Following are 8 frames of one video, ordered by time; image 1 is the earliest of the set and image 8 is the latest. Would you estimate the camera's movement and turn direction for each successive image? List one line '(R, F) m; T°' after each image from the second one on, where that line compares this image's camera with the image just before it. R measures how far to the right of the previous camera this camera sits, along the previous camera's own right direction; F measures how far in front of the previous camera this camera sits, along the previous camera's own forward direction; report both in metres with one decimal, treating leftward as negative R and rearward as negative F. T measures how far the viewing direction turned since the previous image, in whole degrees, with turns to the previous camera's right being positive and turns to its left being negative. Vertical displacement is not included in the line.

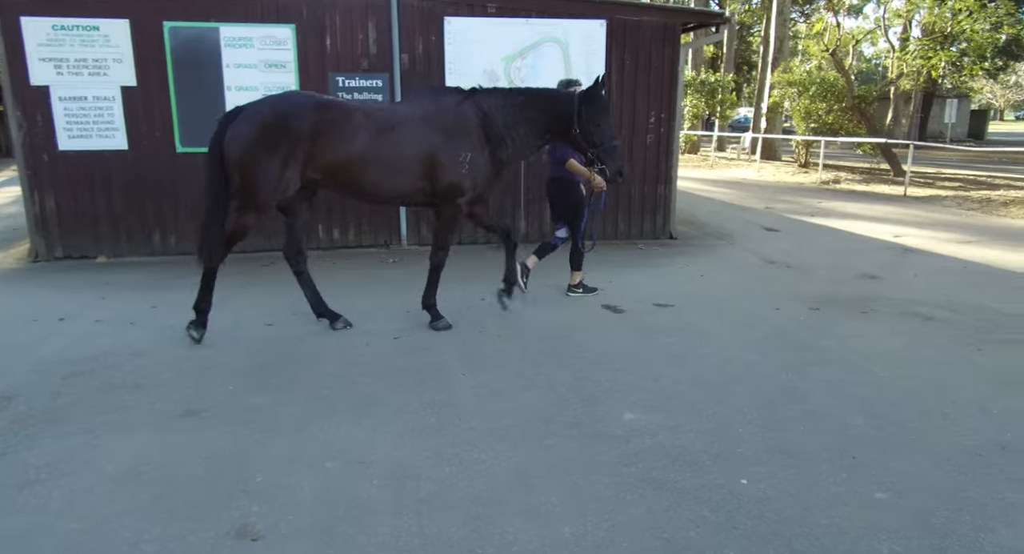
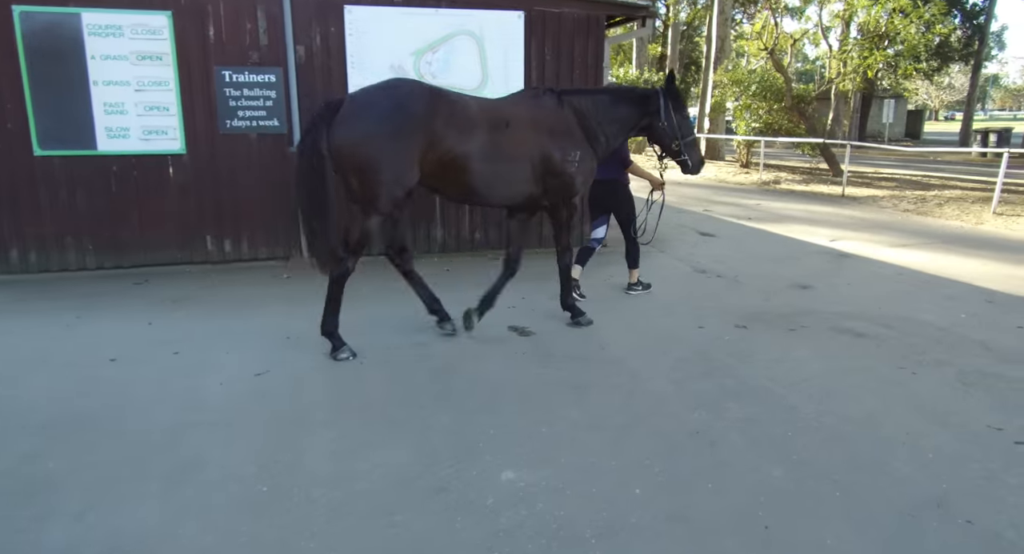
(+0.4, +0.6) m; +4°
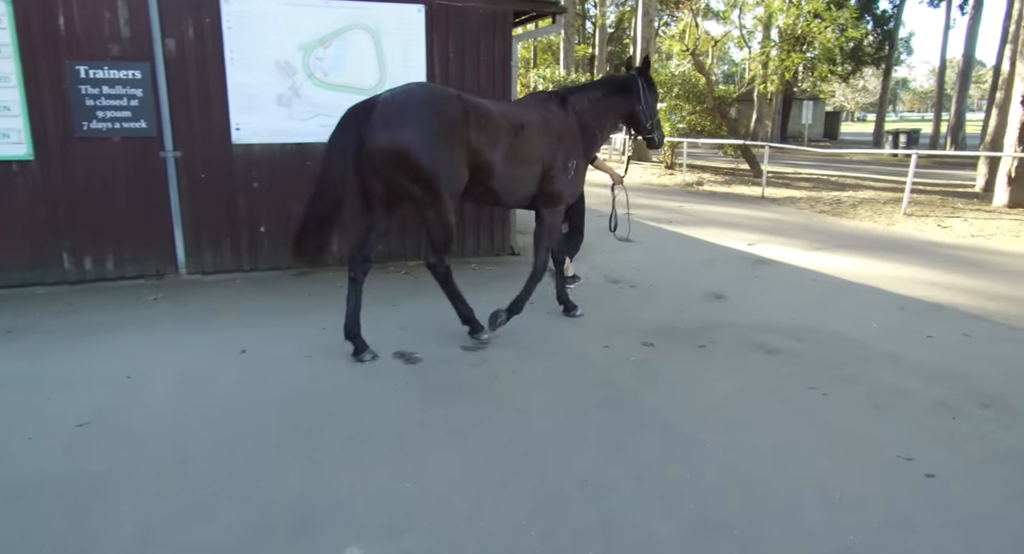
(+0.3, +0.4) m; +5°
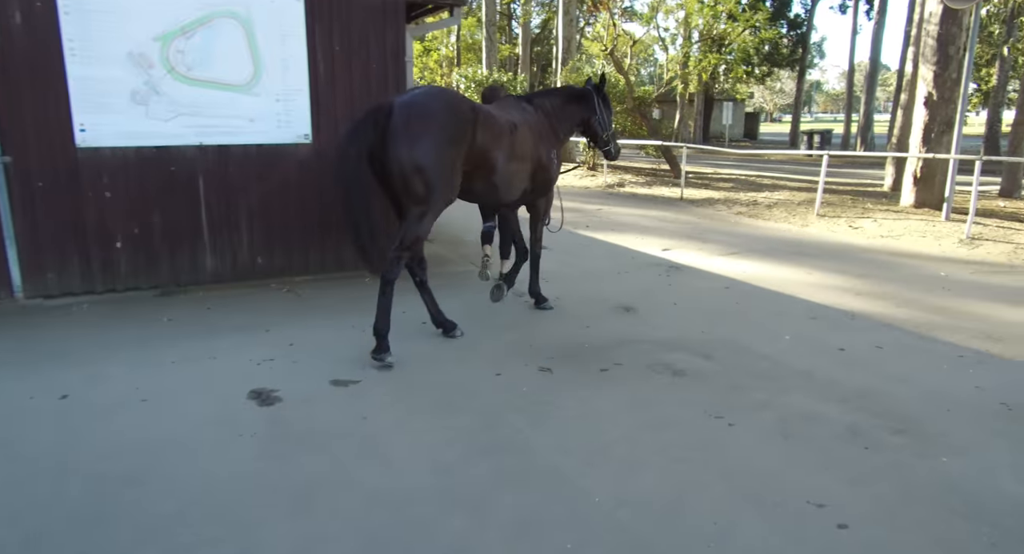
(+0.4, +0.5) m; +6°
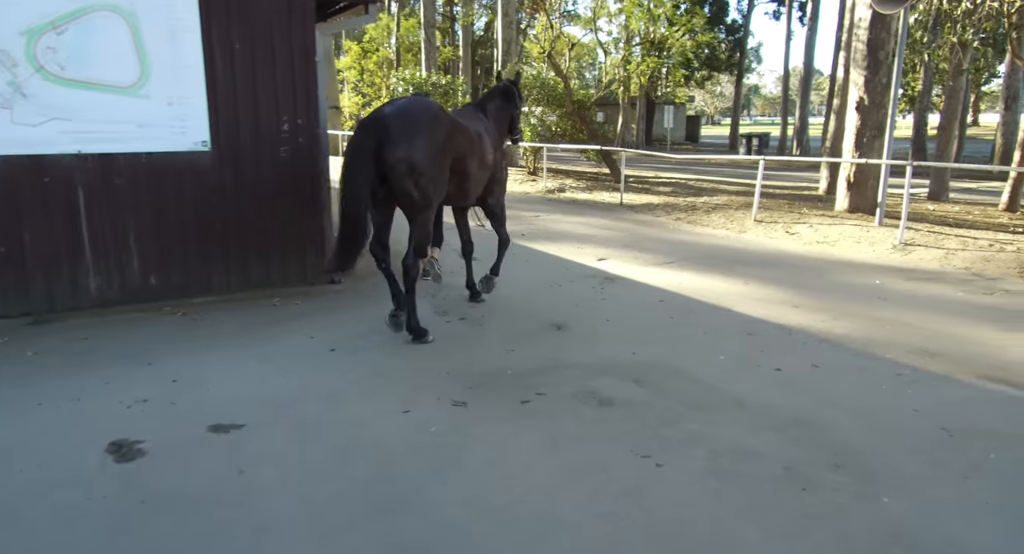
(+0.2, +0.4) m; +4°
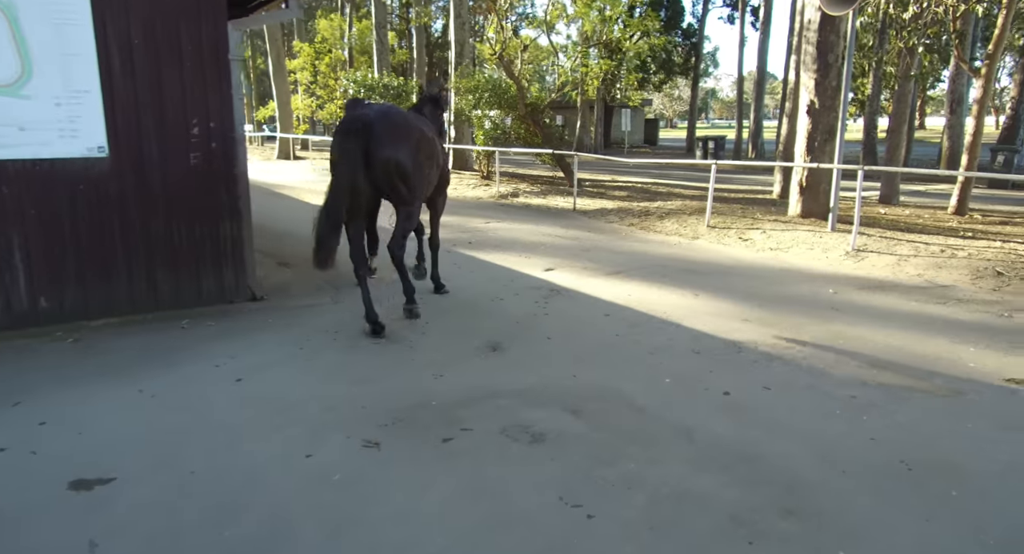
(+0.2, +0.4) m; +3°
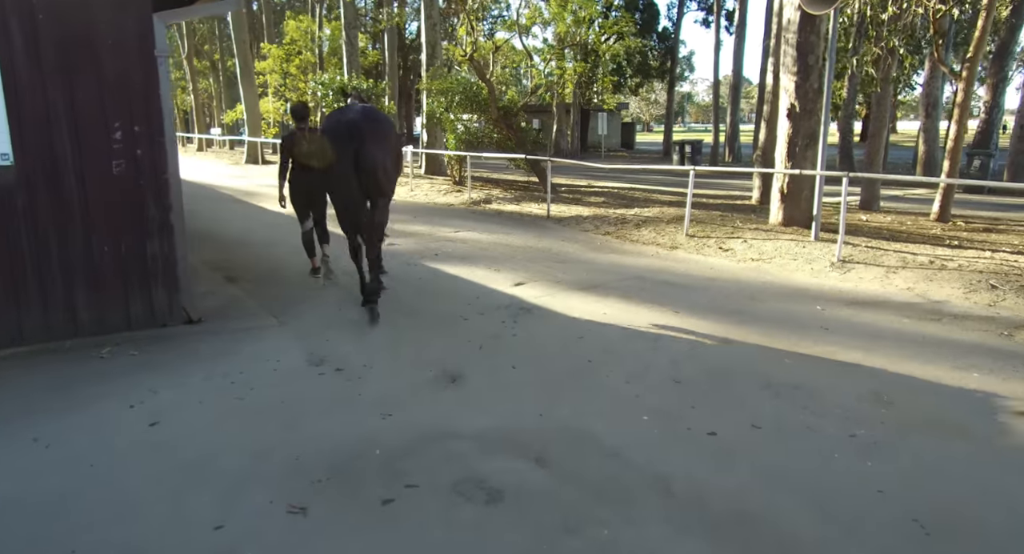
(+0.1, +0.5) m; +2°
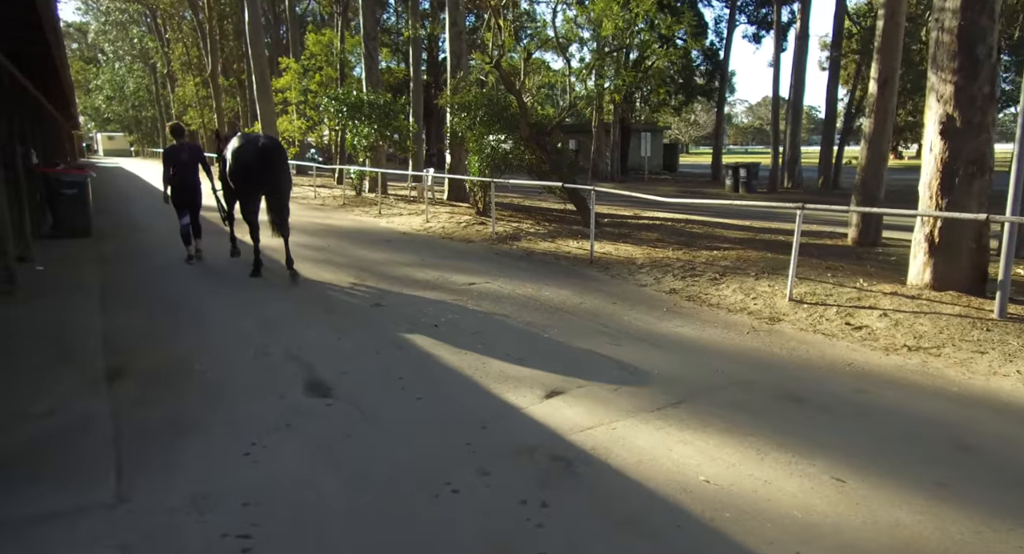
(0.0, +2.6) m; -3°
